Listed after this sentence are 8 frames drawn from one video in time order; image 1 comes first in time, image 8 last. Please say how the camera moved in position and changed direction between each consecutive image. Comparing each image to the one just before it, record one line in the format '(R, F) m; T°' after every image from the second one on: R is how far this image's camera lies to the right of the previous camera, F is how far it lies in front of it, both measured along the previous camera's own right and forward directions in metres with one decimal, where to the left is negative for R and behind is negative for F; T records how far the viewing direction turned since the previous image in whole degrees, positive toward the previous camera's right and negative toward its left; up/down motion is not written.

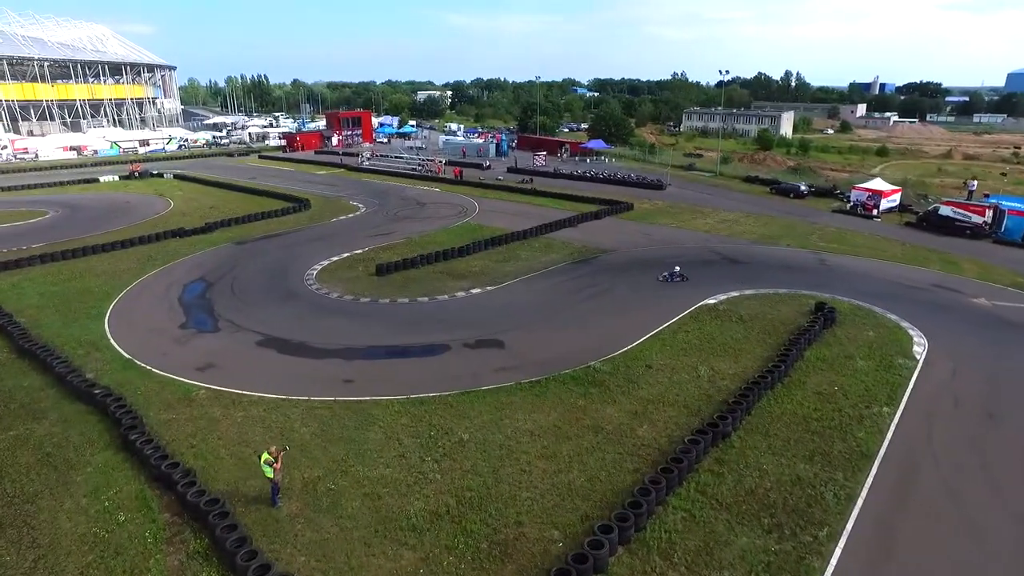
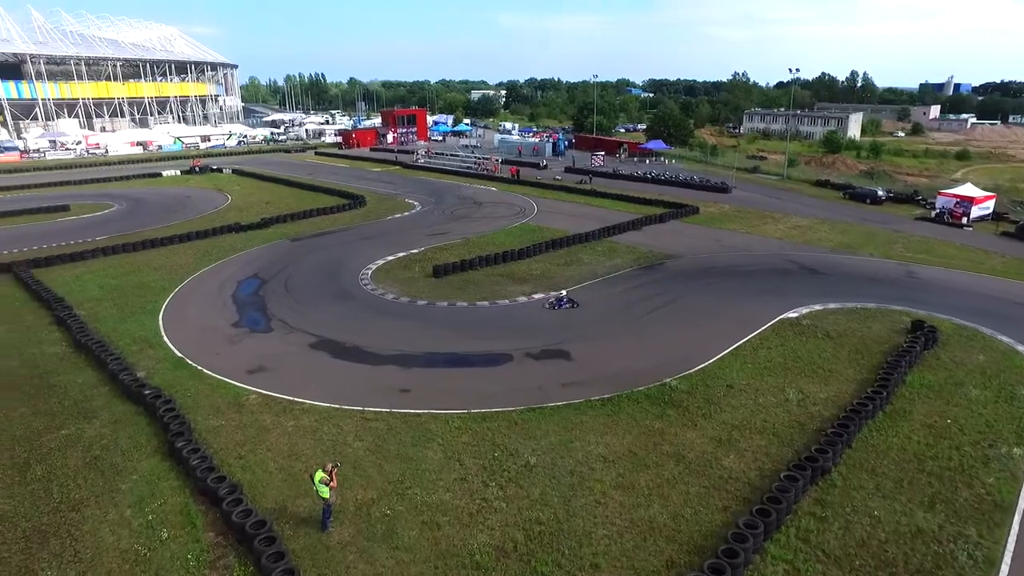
(-0.4, +1.0) m; -4°
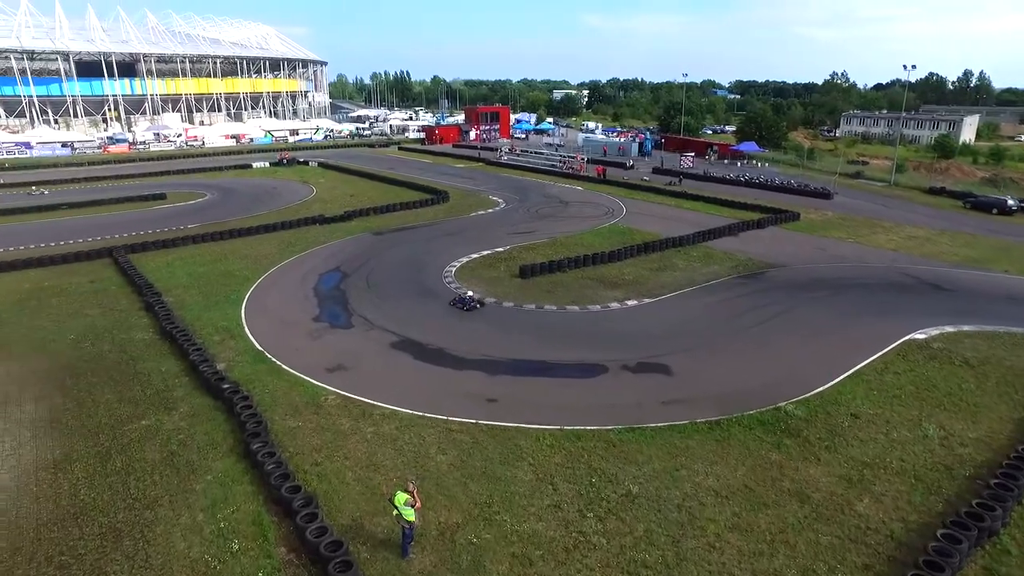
(-0.5, +1.0) m; -6°
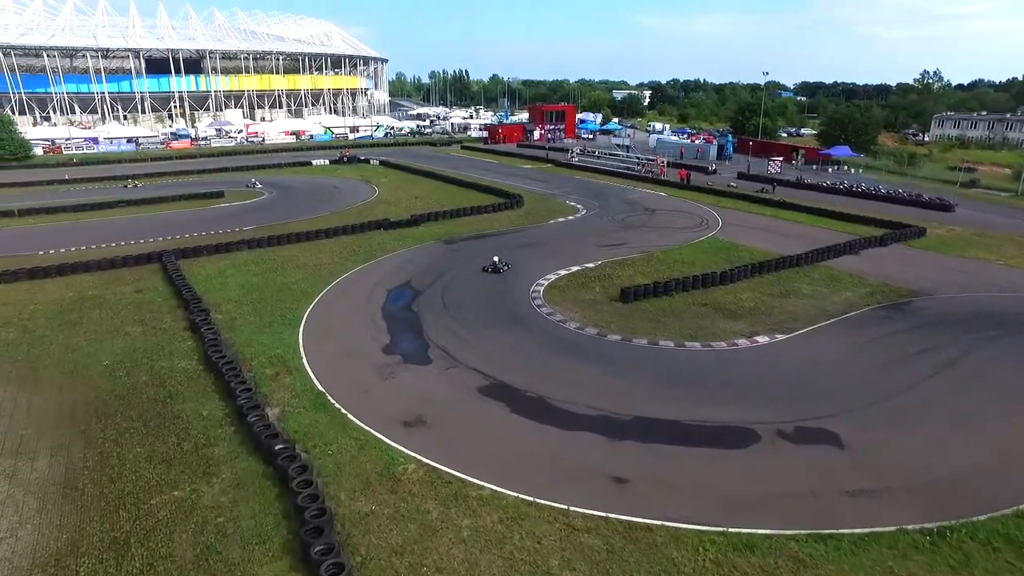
(-1.2, +2.8) m; -4°
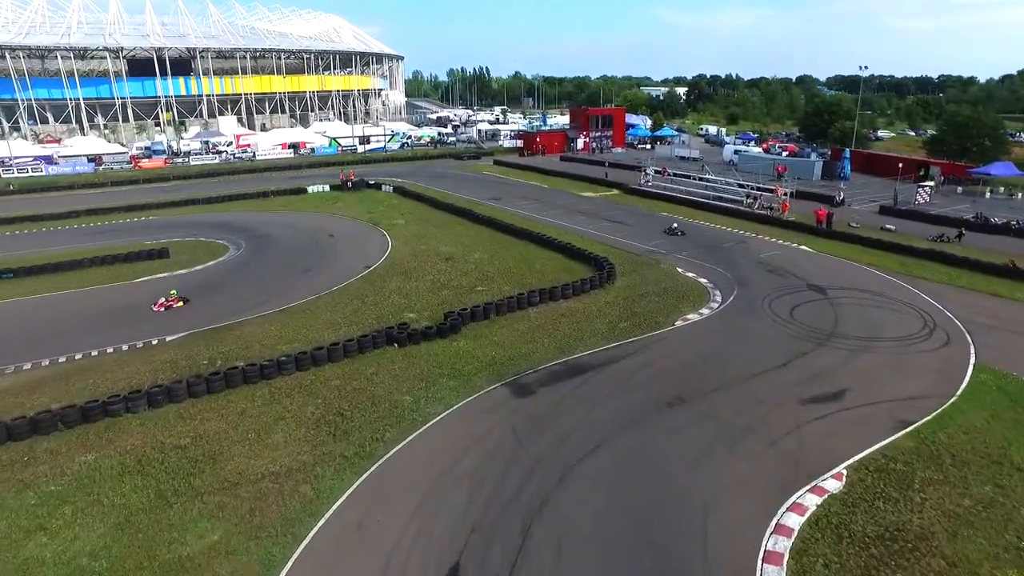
(-1.9, +10.4) m; -1°
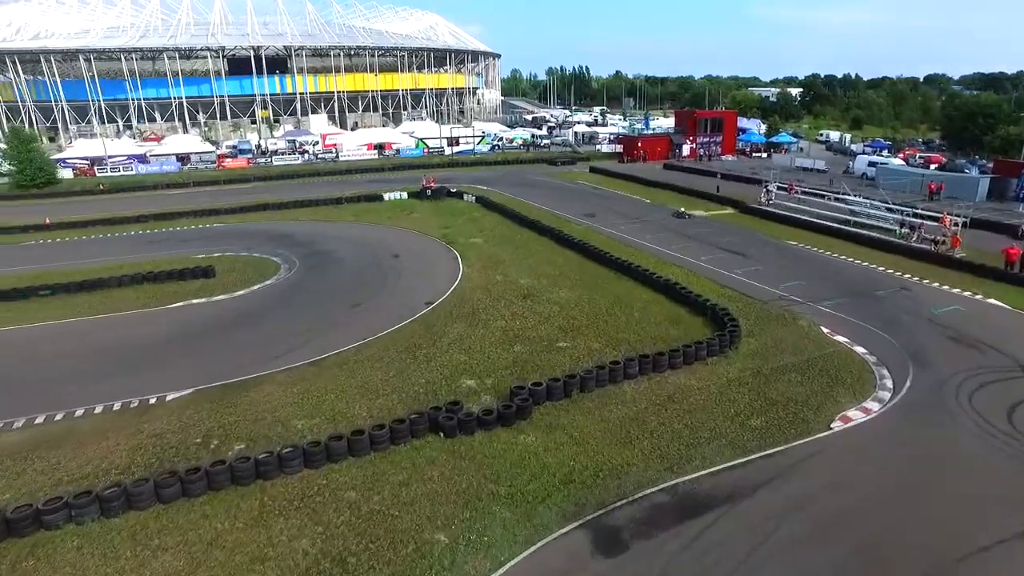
(0.0, +4.0) m; -8°
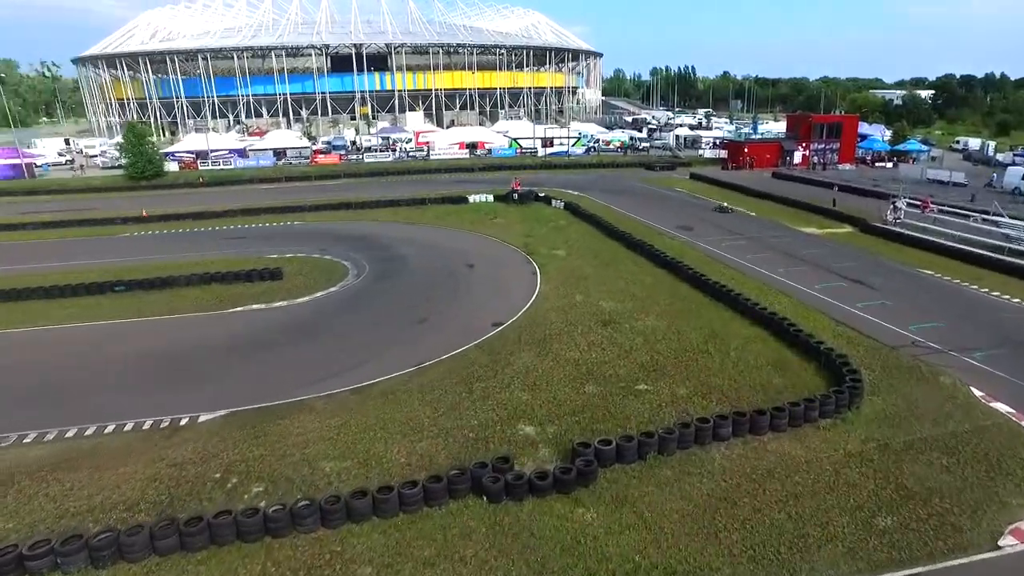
(+0.3, +1.9) m; -8°
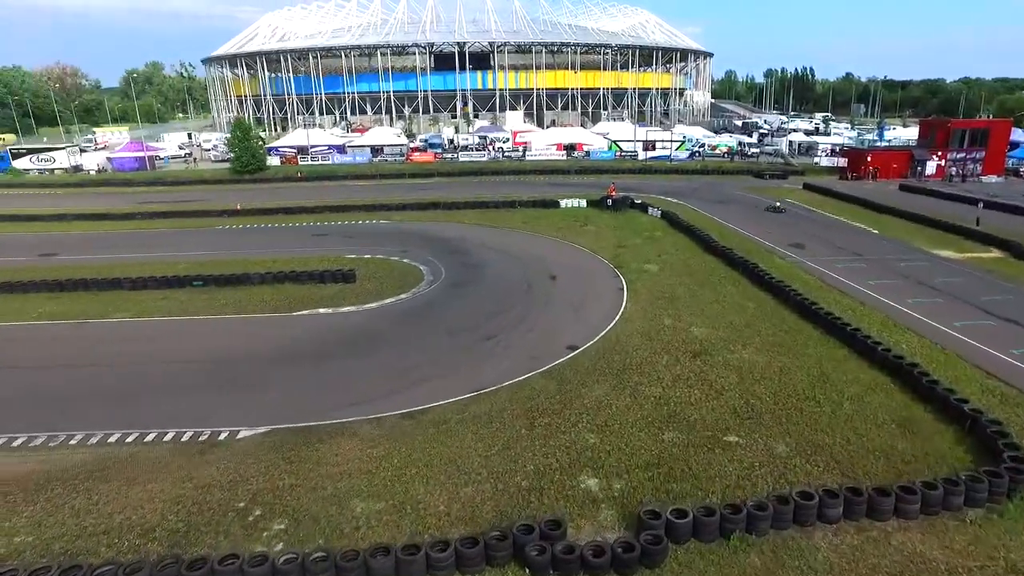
(+0.4, +1.5) m; -8°
